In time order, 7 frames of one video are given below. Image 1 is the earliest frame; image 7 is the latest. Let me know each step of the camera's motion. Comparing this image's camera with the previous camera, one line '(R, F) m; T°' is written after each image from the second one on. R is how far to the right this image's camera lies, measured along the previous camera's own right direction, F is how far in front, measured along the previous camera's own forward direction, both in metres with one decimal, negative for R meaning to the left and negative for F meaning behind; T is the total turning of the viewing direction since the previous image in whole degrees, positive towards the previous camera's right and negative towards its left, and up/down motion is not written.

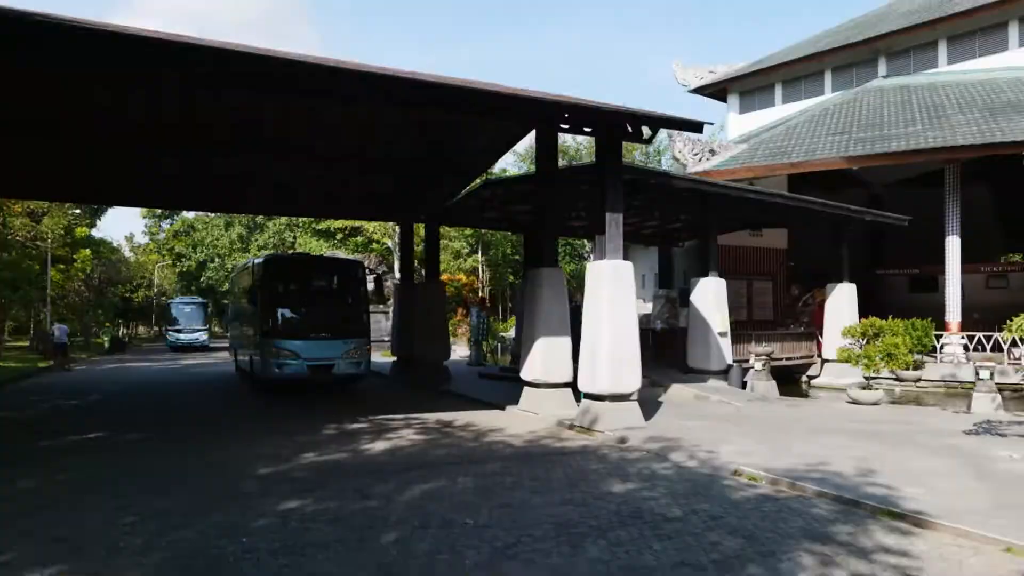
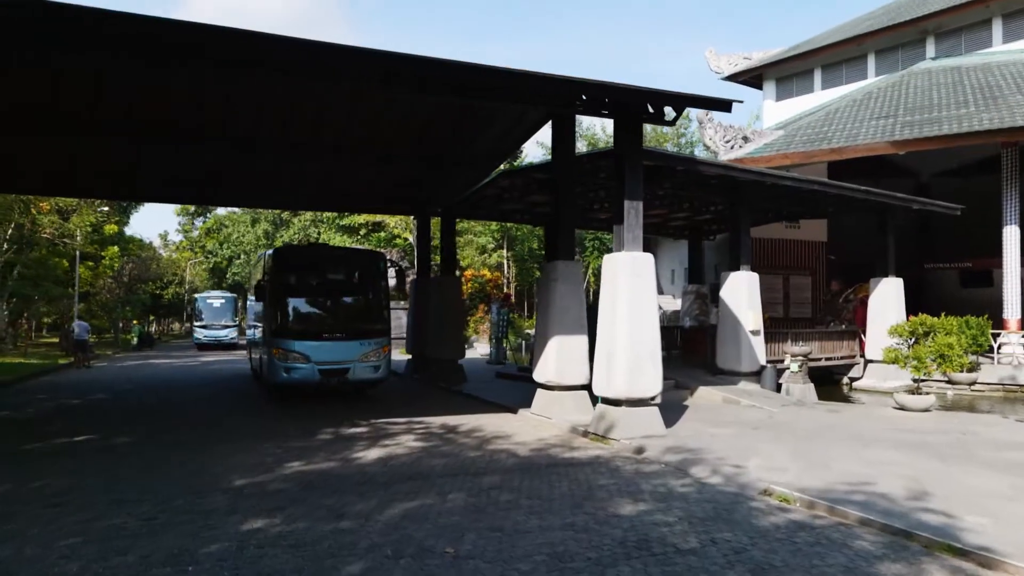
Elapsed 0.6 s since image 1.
(+0.4, +0.9) m; -3°
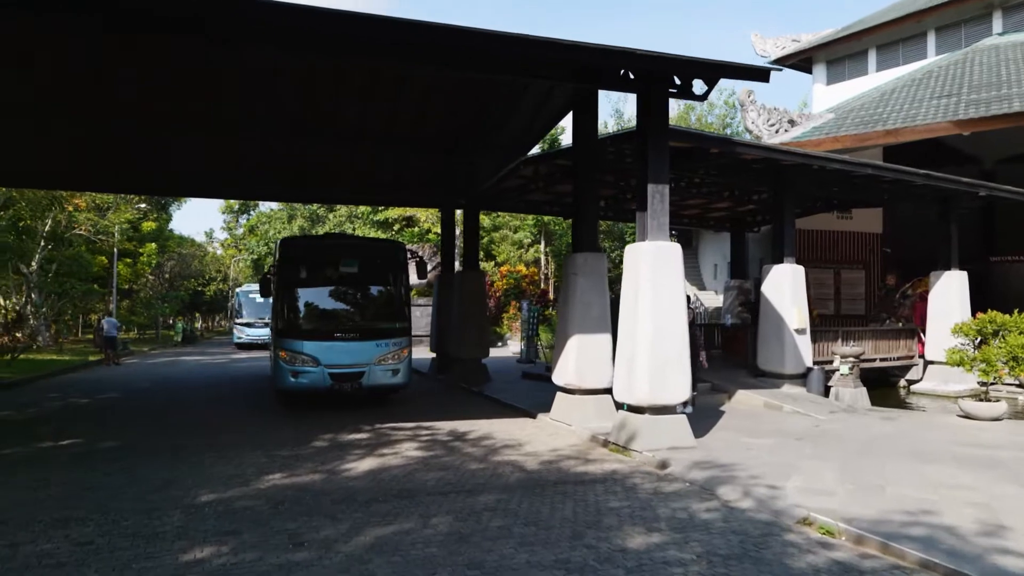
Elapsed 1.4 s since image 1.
(+0.4, +1.0) m; -4°
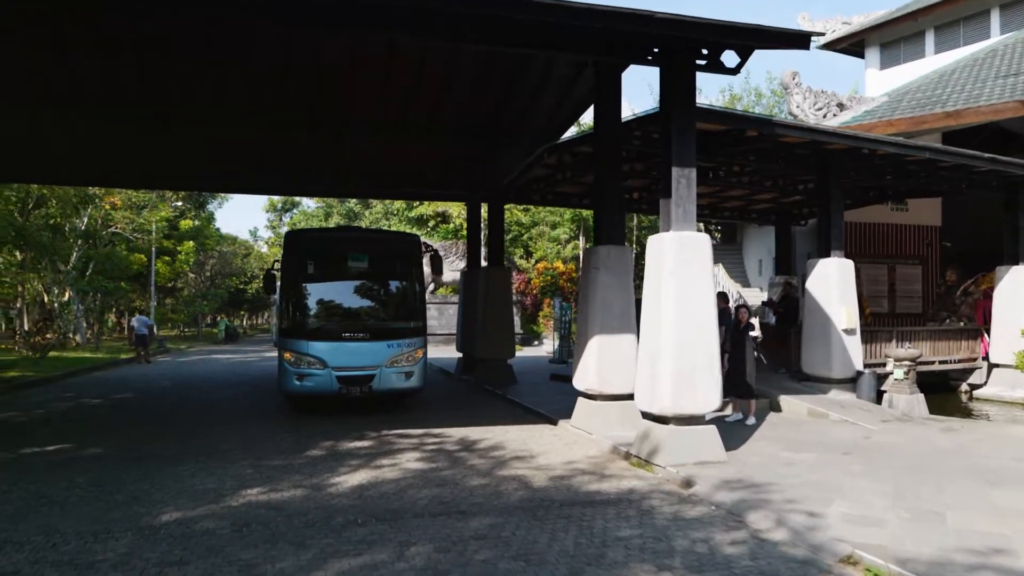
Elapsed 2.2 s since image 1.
(+0.4, +0.8) m; -4°
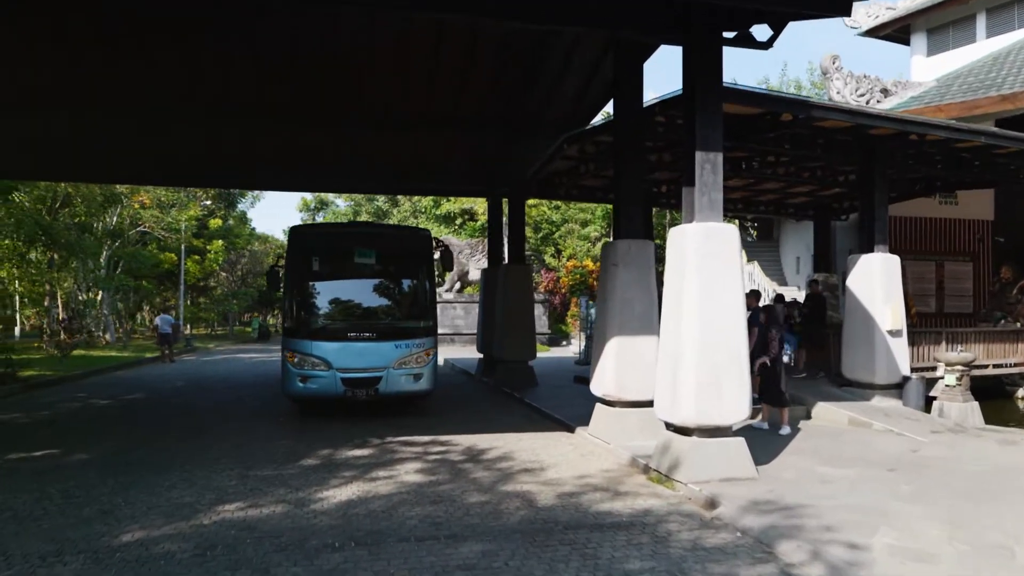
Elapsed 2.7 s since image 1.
(+0.3, +0.7) m; -3°
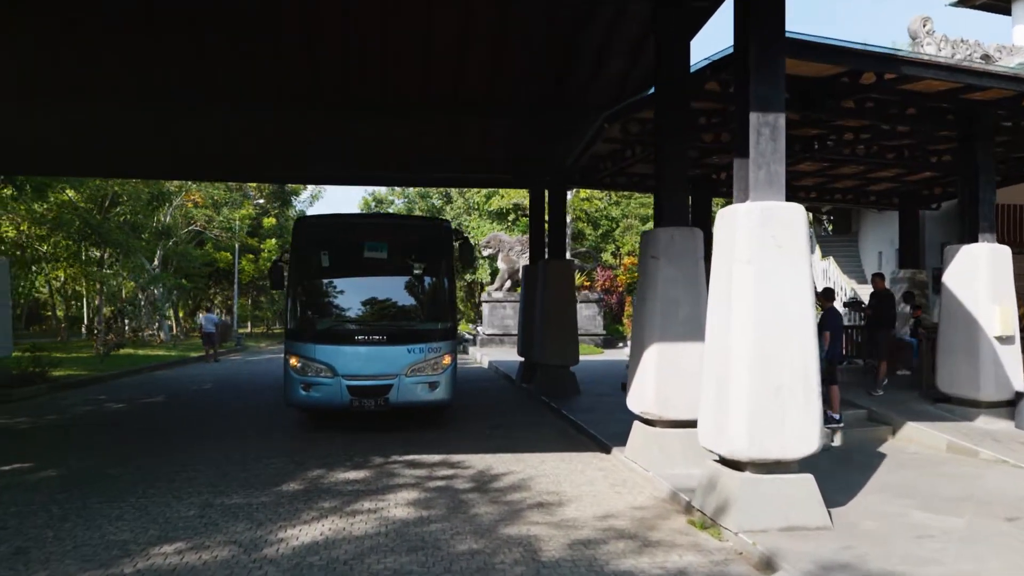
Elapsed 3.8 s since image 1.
(+0.5, +1.4) m; -5°
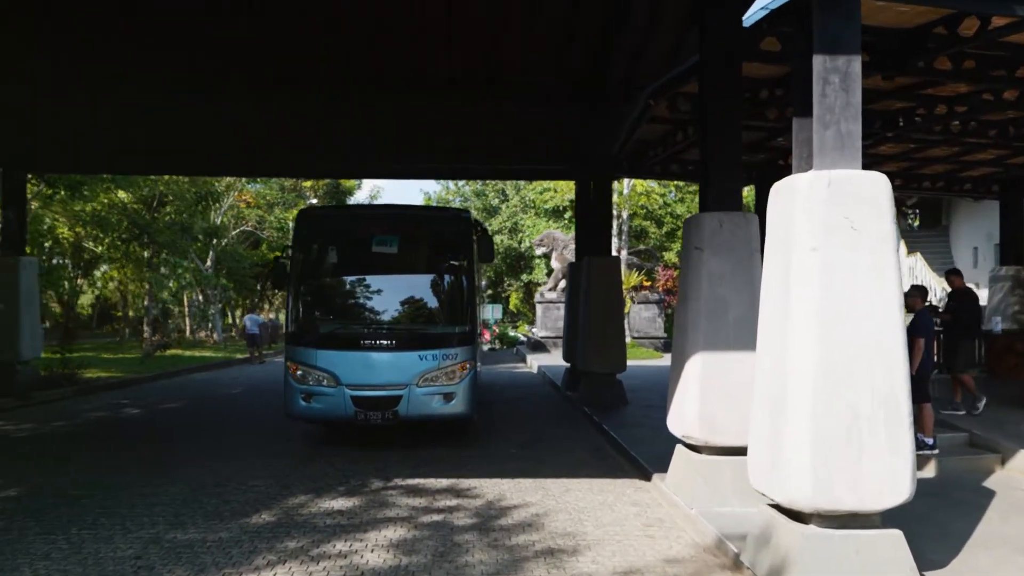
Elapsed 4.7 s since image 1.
(+0.5, +1.2) m; -5°
